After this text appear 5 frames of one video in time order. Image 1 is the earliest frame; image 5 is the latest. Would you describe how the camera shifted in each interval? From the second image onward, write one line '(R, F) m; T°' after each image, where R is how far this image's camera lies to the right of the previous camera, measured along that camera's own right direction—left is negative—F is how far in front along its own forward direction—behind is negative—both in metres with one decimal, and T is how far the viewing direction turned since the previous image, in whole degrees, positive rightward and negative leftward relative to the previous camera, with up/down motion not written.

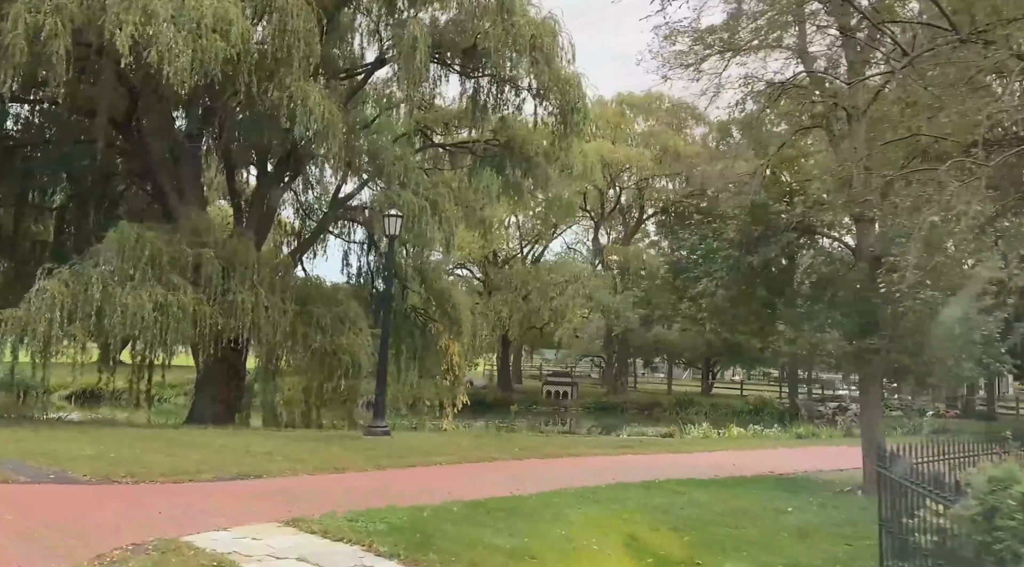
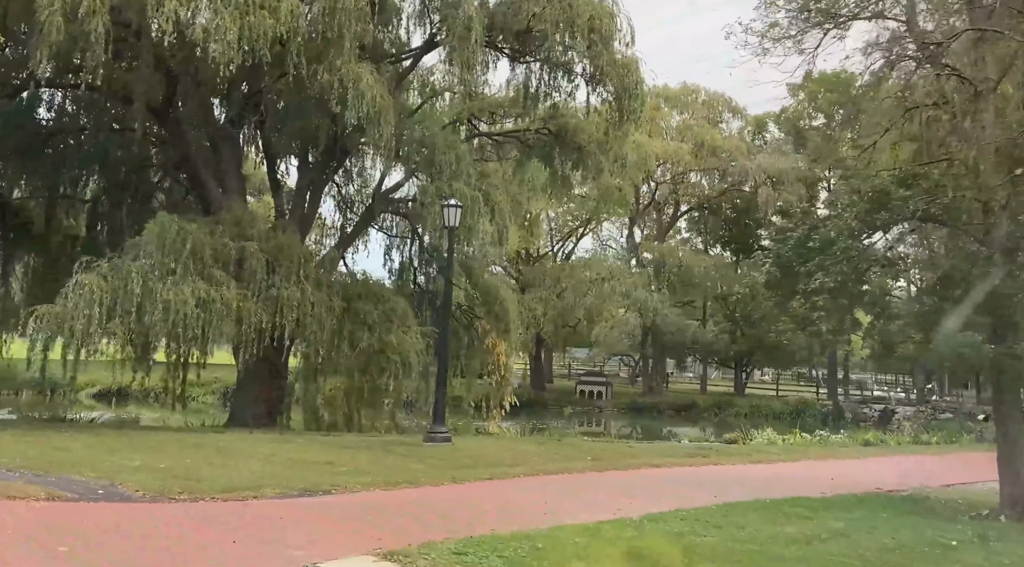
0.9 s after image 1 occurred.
(-0.7, +1.0) m; -1°
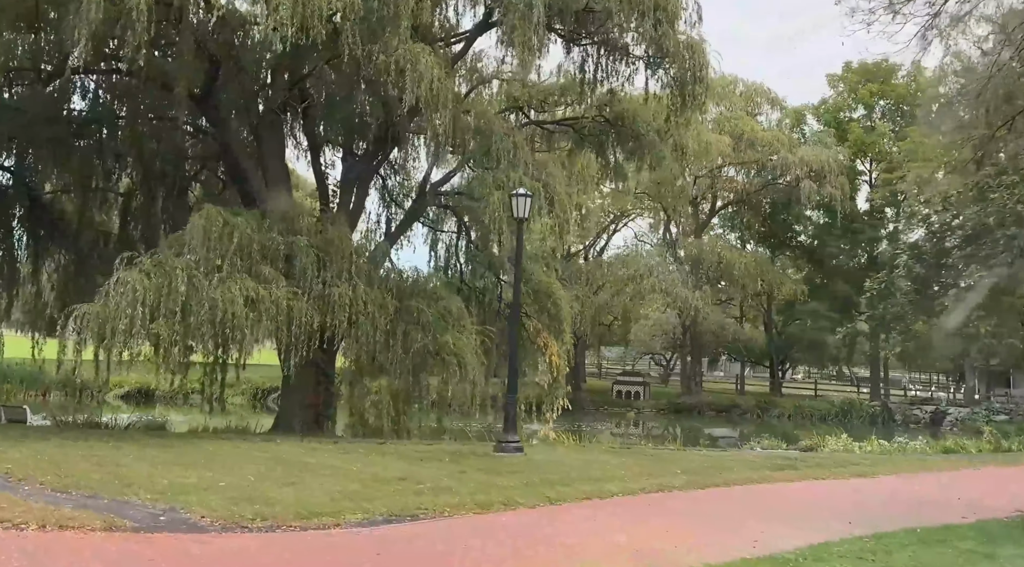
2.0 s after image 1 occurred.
(-0.7, +1.1) m; -1°
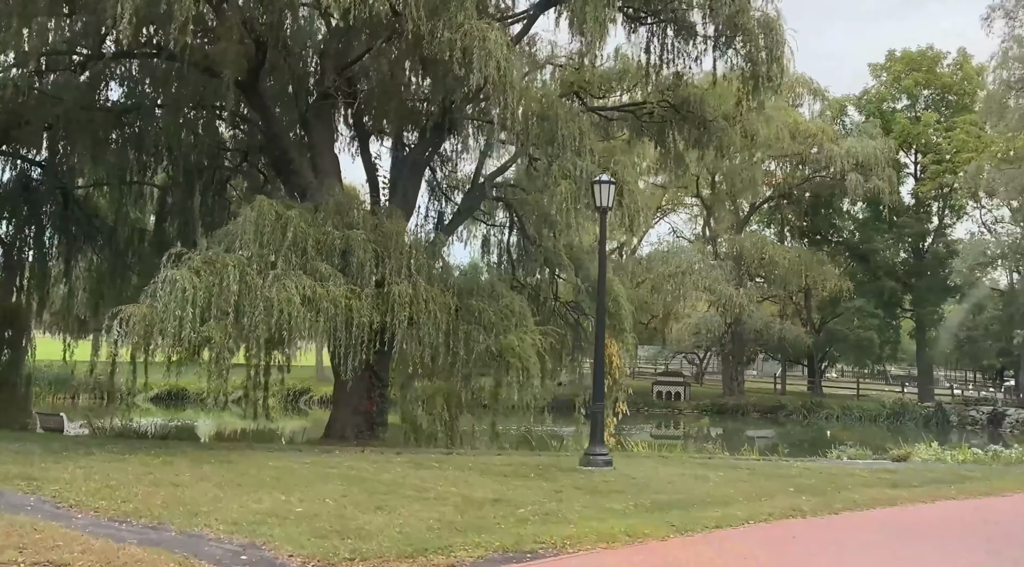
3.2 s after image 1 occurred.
(-0.7, +1.2) m; -1°
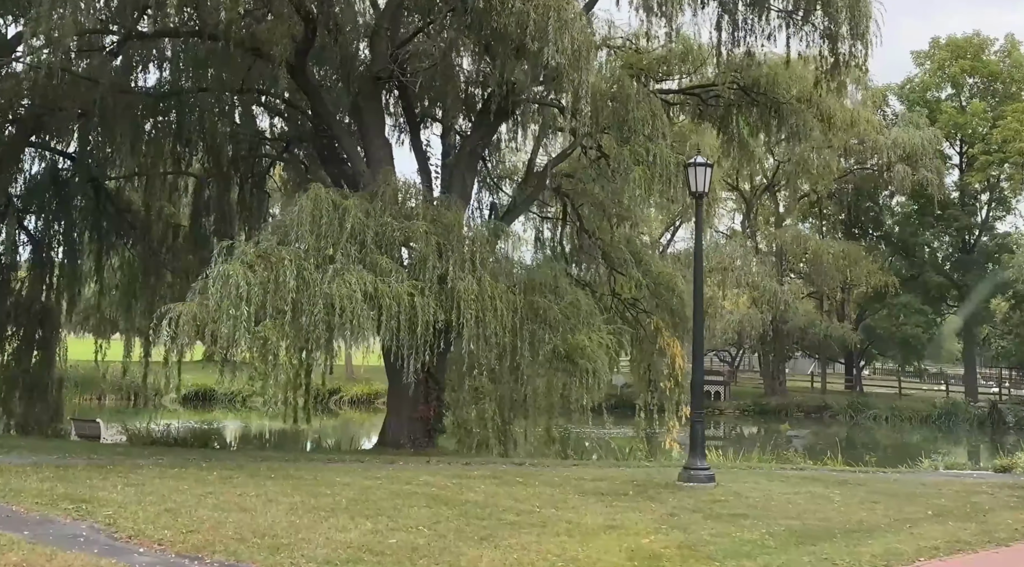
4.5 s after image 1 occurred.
(-0.7, +1.2) m; -1°
